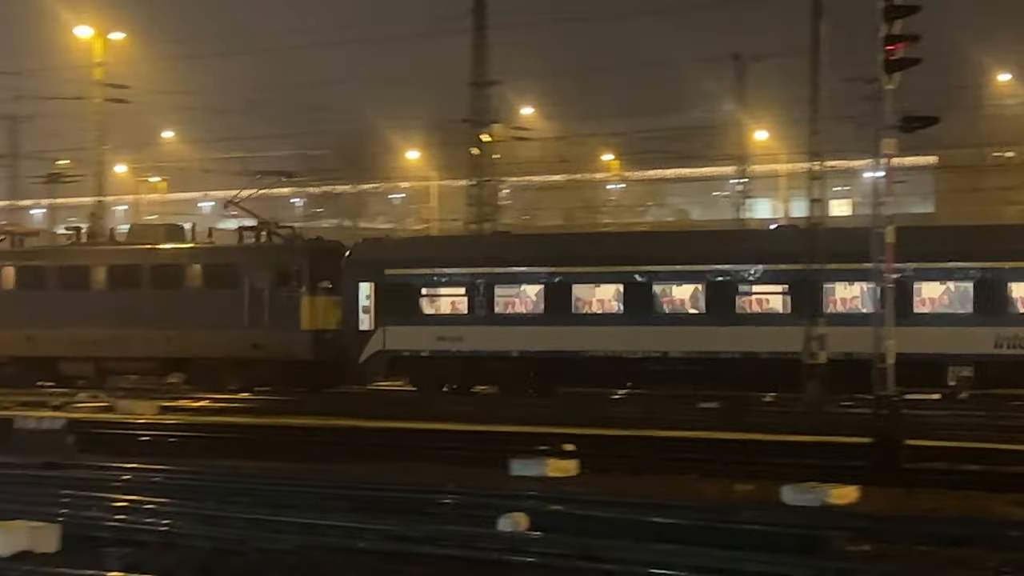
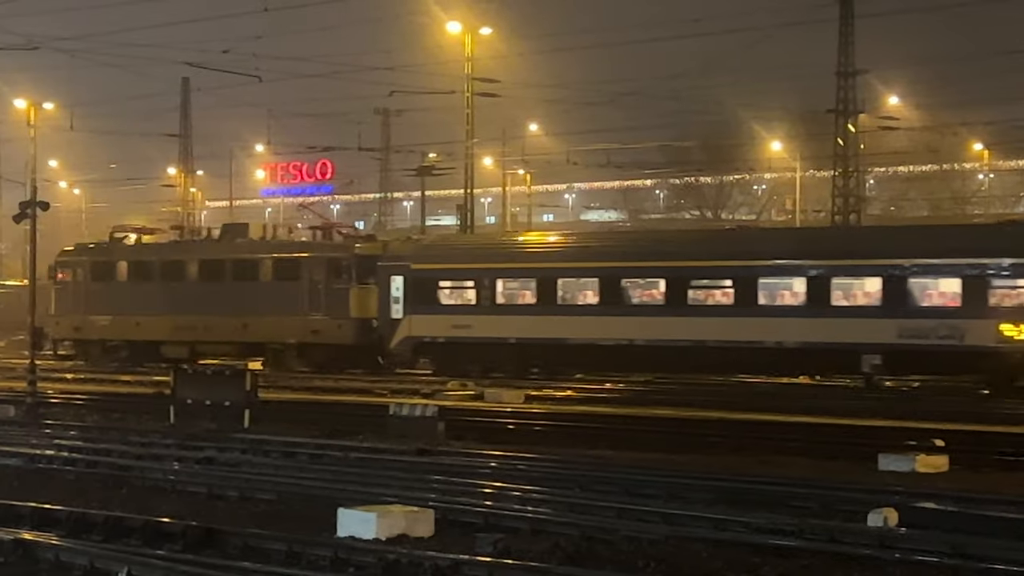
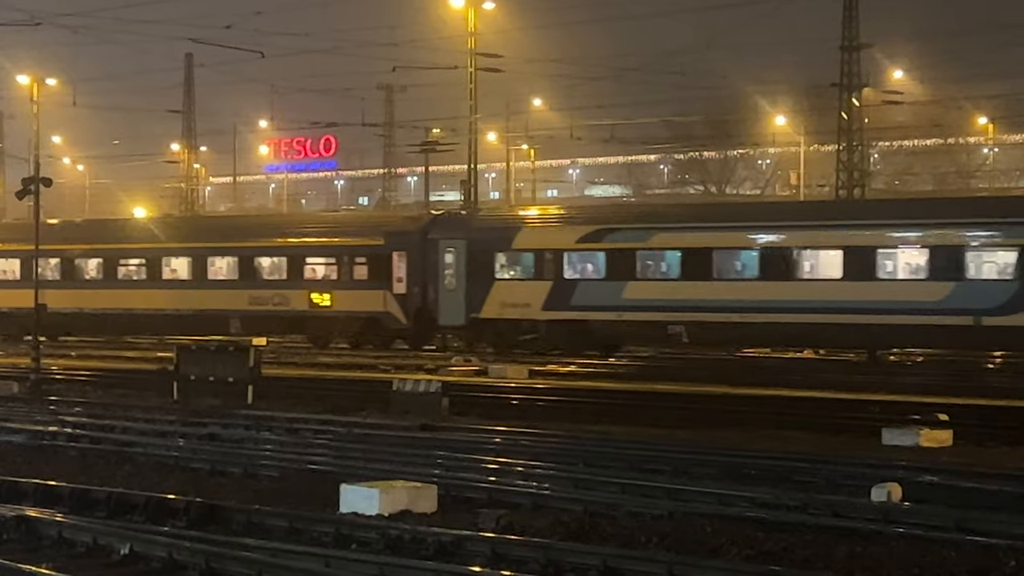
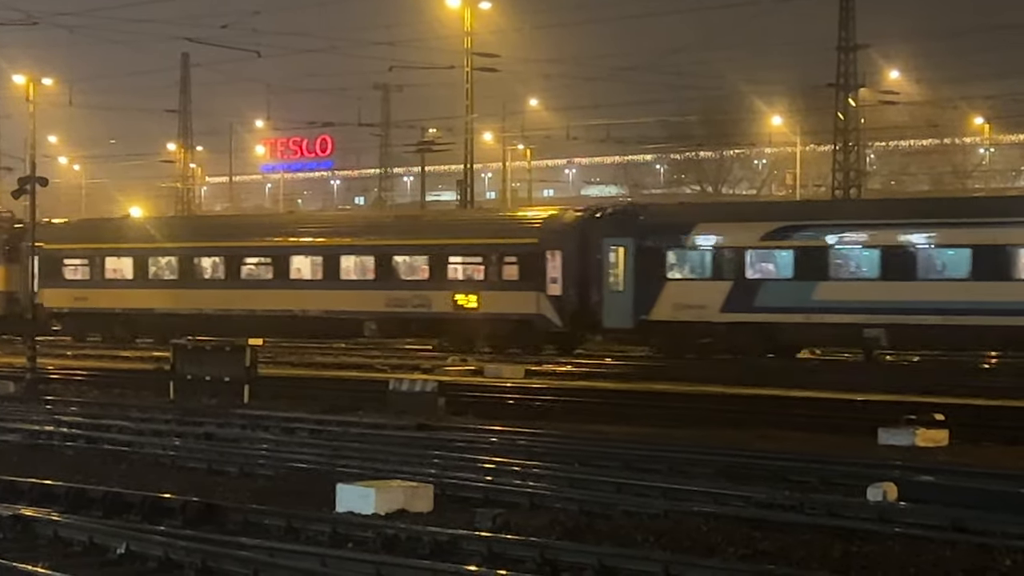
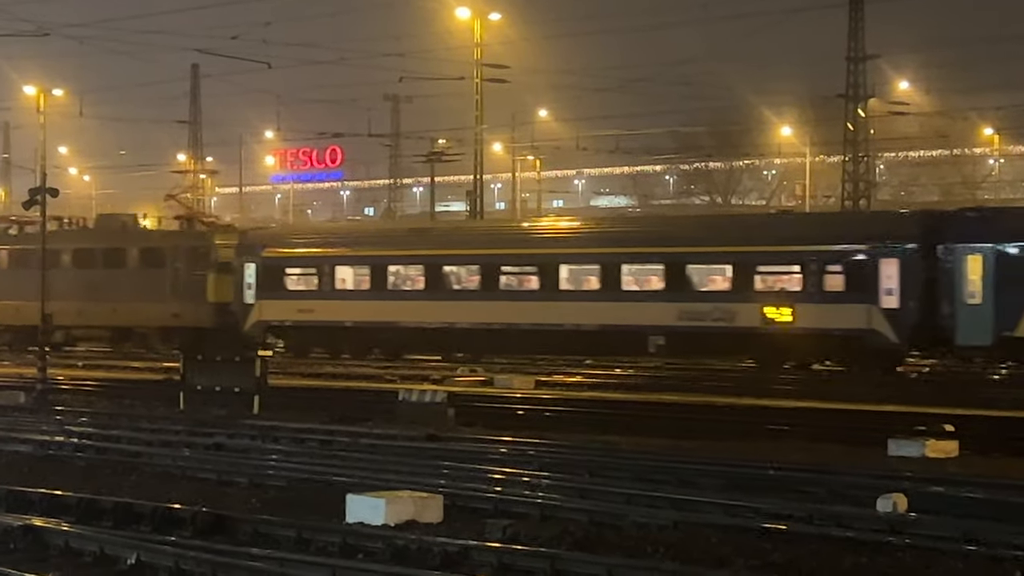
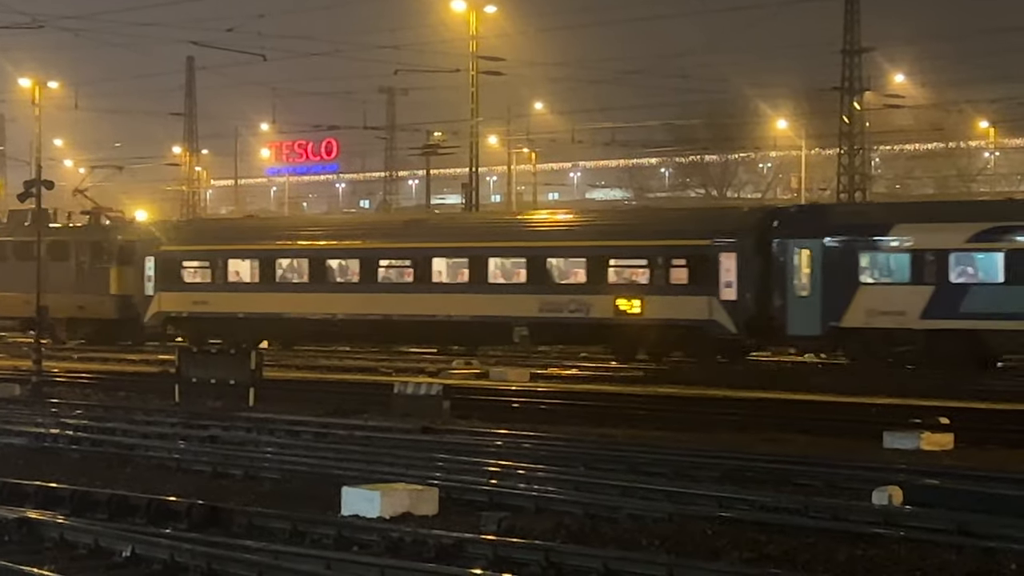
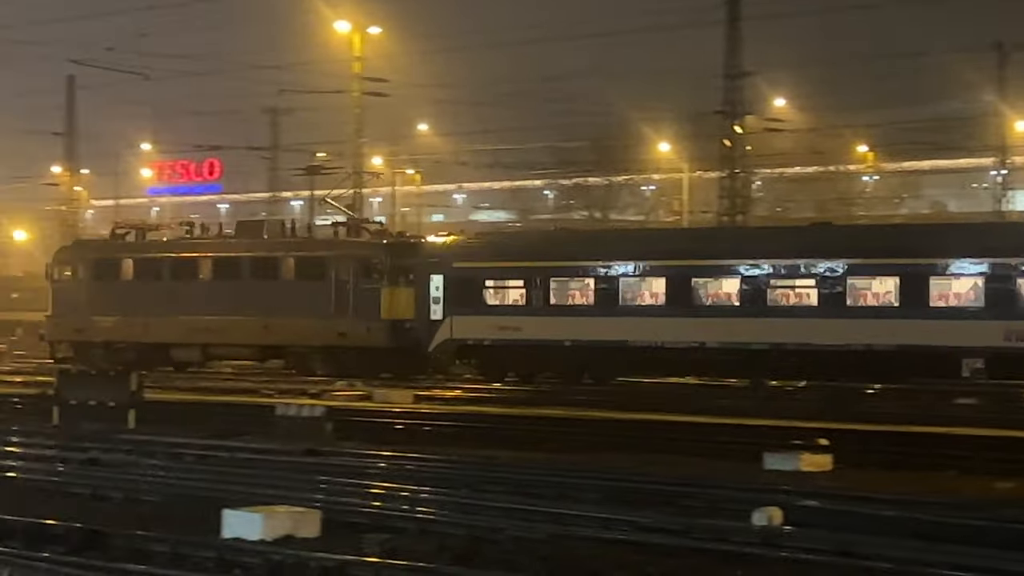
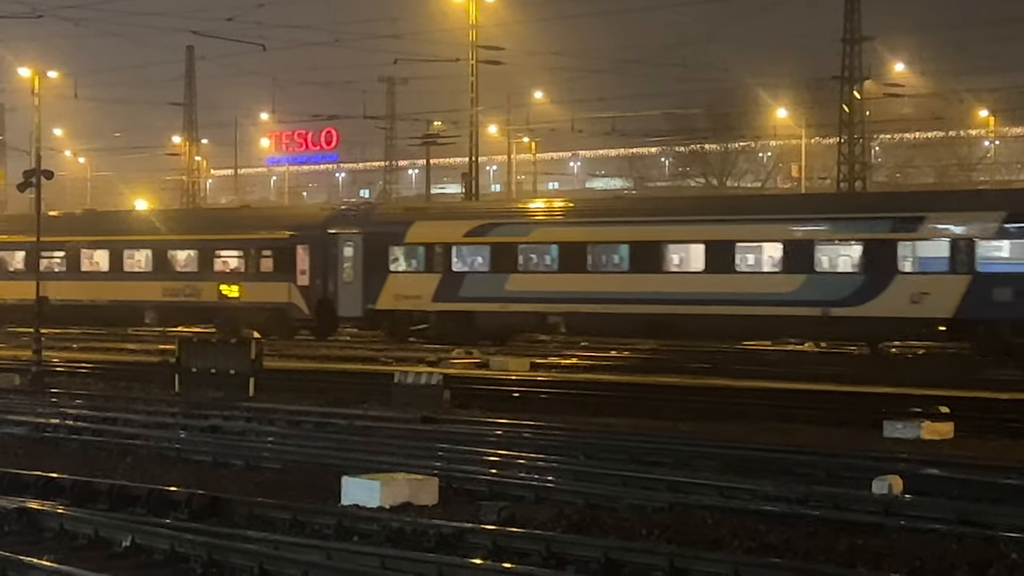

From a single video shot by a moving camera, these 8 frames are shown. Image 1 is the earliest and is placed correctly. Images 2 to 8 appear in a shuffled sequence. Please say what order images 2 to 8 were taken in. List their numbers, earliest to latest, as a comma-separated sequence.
7, 2, 5, 6, 4, 3, 8
